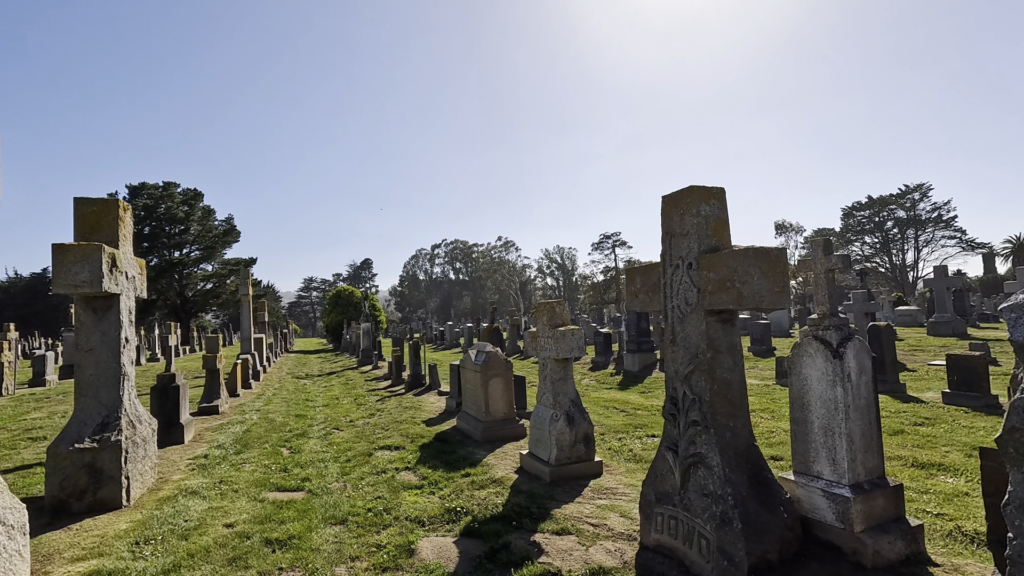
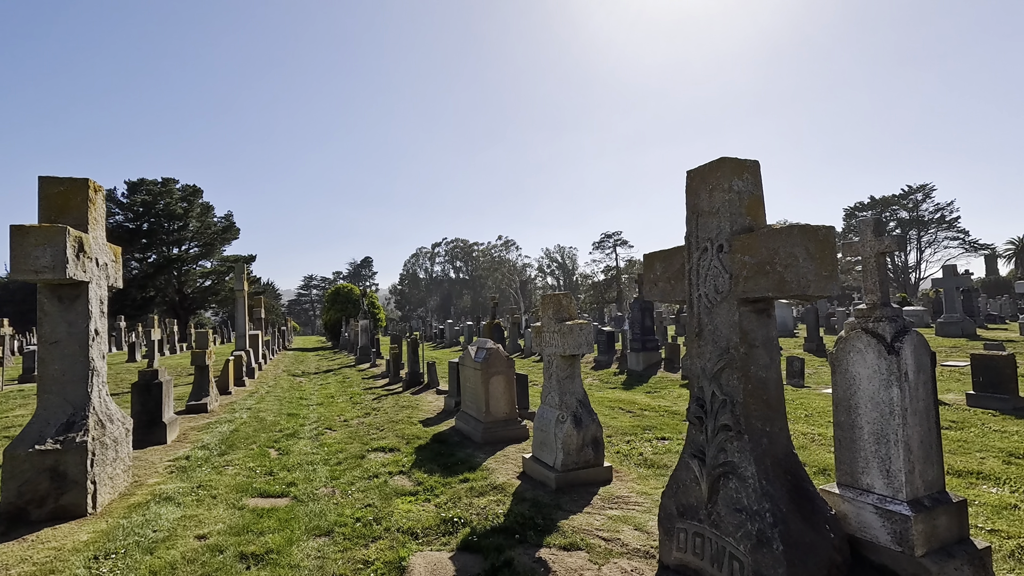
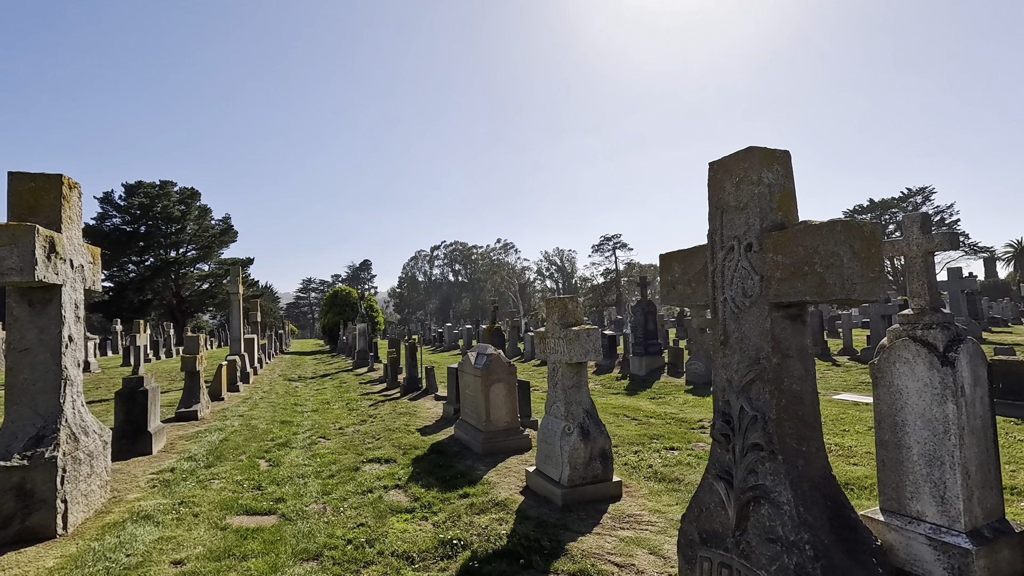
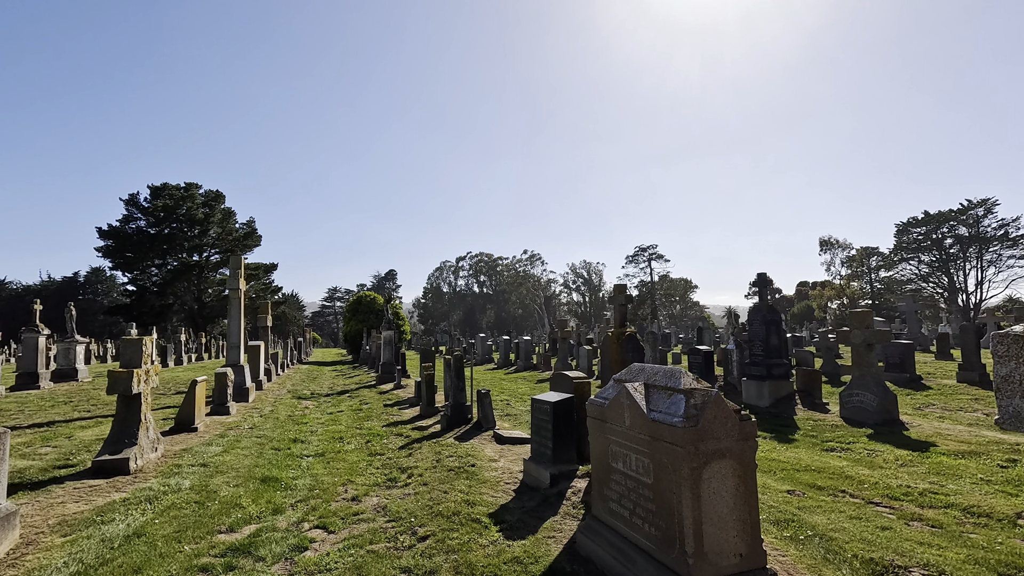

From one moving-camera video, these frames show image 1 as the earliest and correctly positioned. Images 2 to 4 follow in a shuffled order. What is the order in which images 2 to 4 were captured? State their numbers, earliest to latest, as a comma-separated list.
2, 3, 4
